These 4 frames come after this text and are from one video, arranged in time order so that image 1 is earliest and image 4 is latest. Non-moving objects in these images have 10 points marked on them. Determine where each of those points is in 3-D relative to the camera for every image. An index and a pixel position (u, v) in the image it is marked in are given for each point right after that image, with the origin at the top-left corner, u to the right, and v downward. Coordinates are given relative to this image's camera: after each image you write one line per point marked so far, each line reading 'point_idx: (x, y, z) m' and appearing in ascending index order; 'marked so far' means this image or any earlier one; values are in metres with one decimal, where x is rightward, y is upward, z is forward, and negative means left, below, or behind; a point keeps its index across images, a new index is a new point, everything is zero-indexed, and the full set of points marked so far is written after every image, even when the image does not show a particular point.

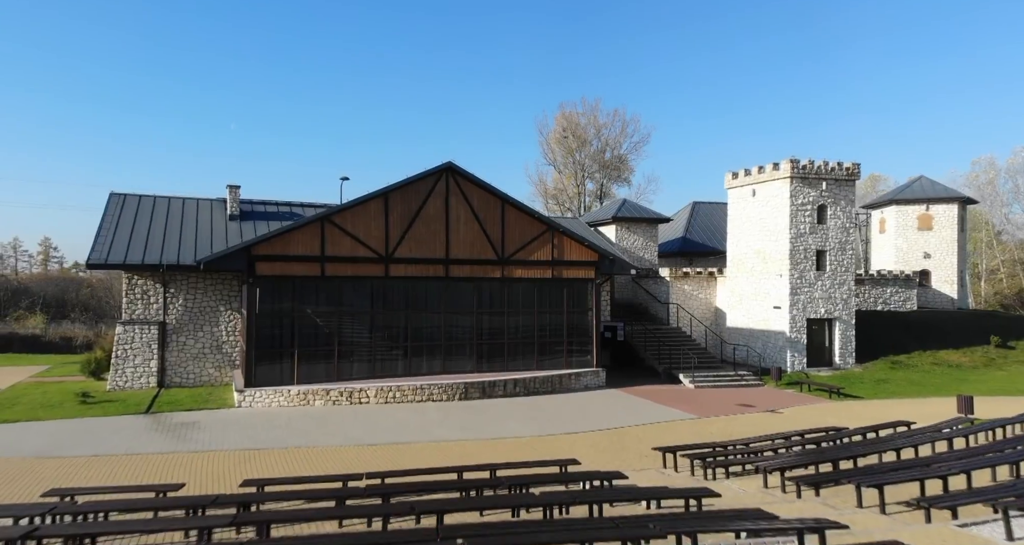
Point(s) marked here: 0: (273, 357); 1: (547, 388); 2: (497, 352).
0: (-5.3, -1.9, +17.6) m
1: (+0.9, -2.9, +19.6) m
2: (-0.4, -2.0, +19.7) m
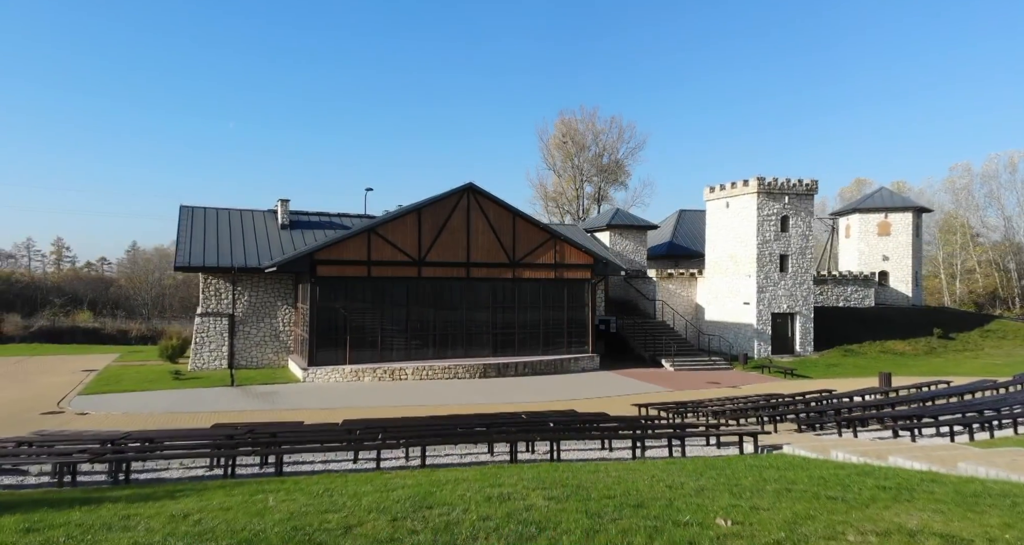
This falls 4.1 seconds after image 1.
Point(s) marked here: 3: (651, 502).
0: (-5.1, -2.0, +21.6) m
1: (+1.2, -2.9, +23.6) m
2: (-0.1, -2.1, +23.7) m
3: (+1.1, -1.7, +6.0) m
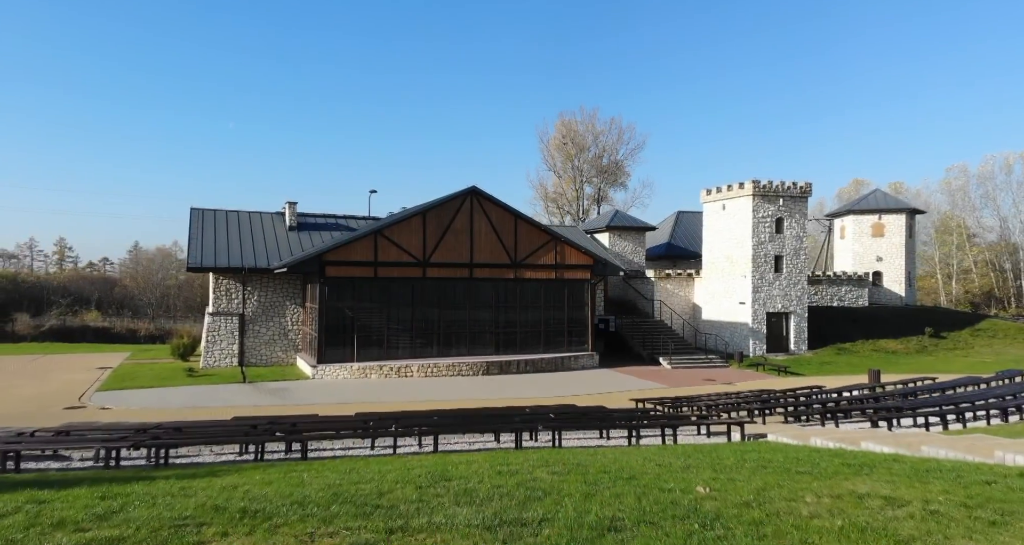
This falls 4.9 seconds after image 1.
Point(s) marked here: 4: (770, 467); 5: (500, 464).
0: (-5.0, -2.0, +22.3) m
1: (+1.3, -3.0, +24.4) m
2: (0.0, -2.1, +24.4) m
3: (+1.1, -1.7, +6.7) m
4: (+2.3, -1.7, +6.8) m
5: (-0.1, -1.8, +7.4) m
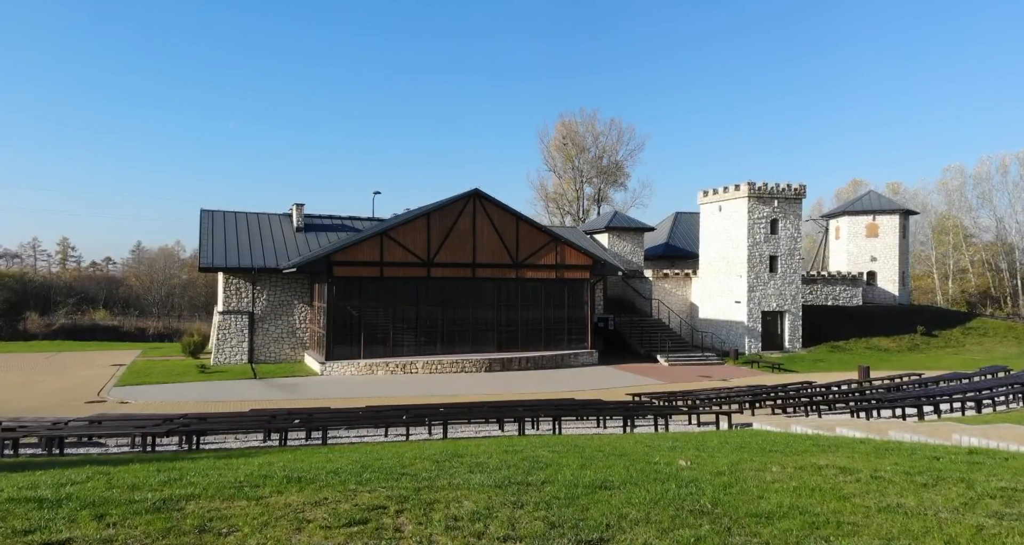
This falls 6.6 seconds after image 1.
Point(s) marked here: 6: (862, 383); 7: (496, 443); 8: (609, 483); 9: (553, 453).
0: (-4.9, -2.0, +23.0) m
1: (+1.3, -2.9, +25.1) m
2: (0.0, -2.1, +25.2) m
3: (+1.2, -1.8, +7.4) m
4: (+2.3, -1.7, +7.5) m
5: (-0.1, -1.8, +8.2) m
6: (+7.9, -2.5, +17.5) m
7: (-0.2, -1.9, +8.6) m
8: (+0.8, -1.8, +6.4) m
9: (+0.4, -1.8, +7.5) m
